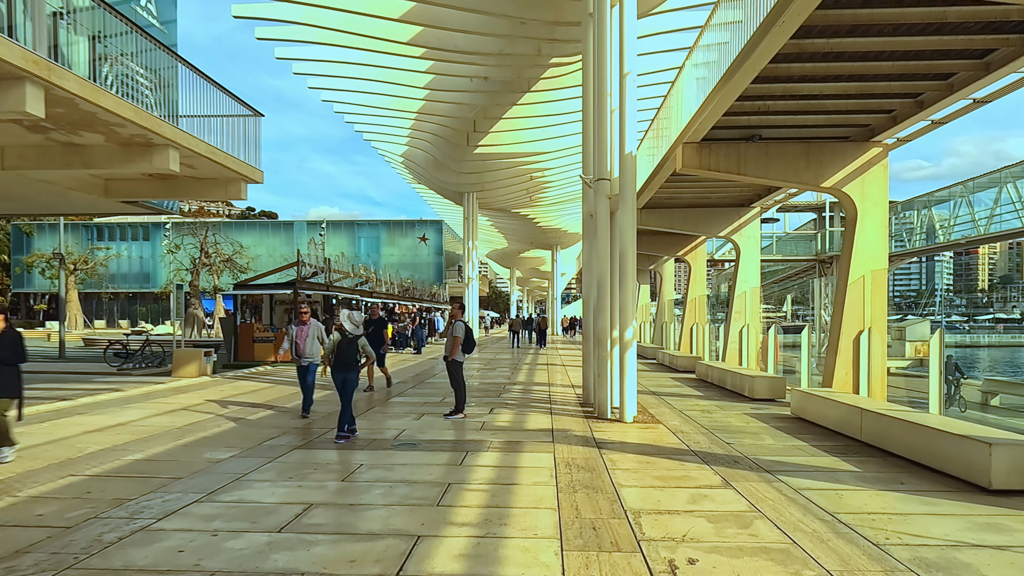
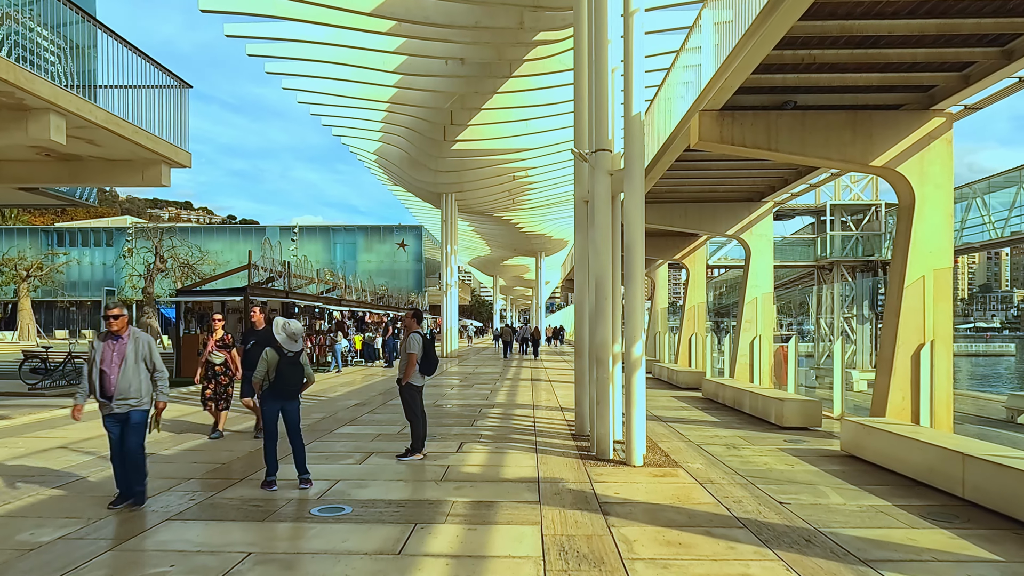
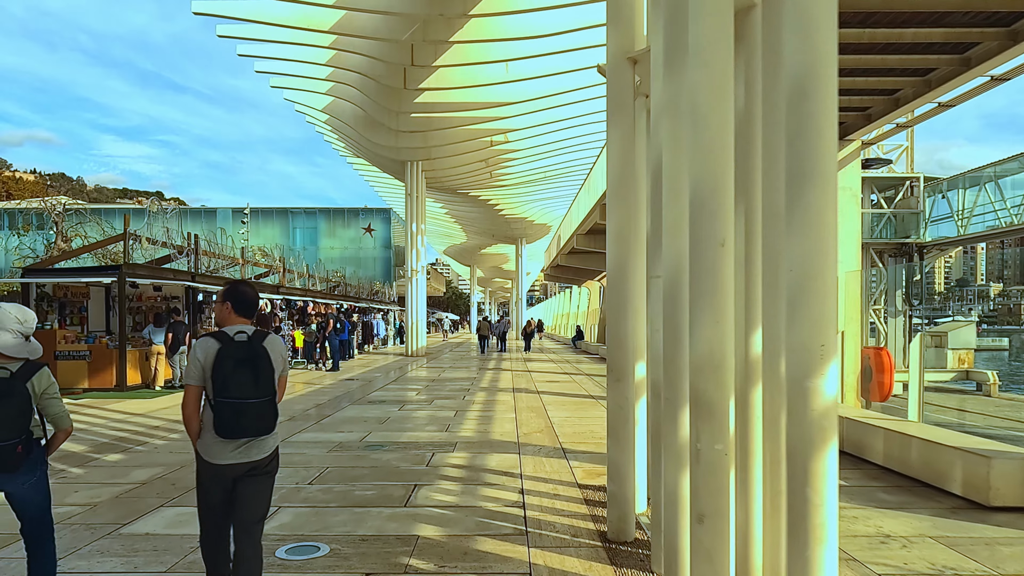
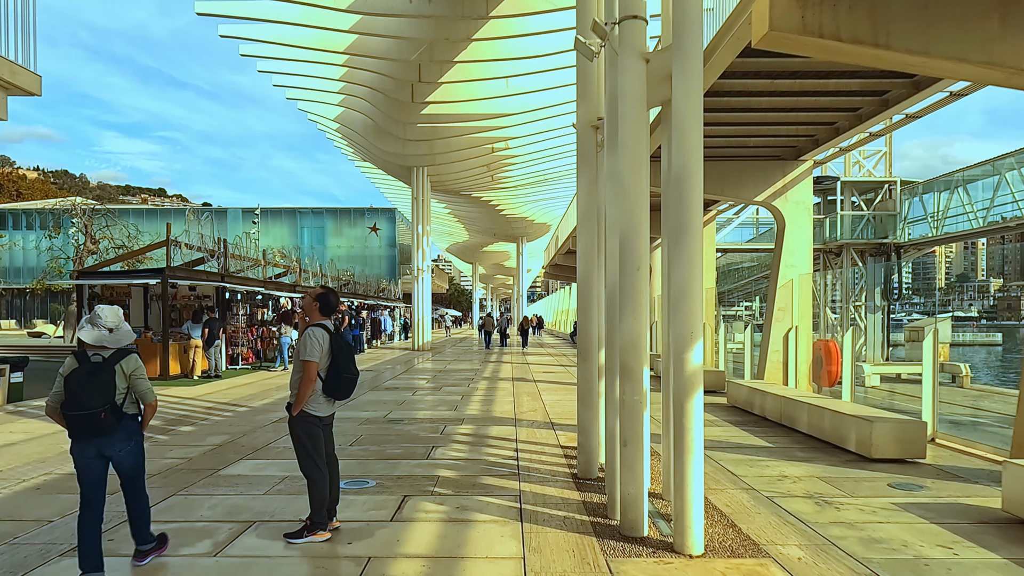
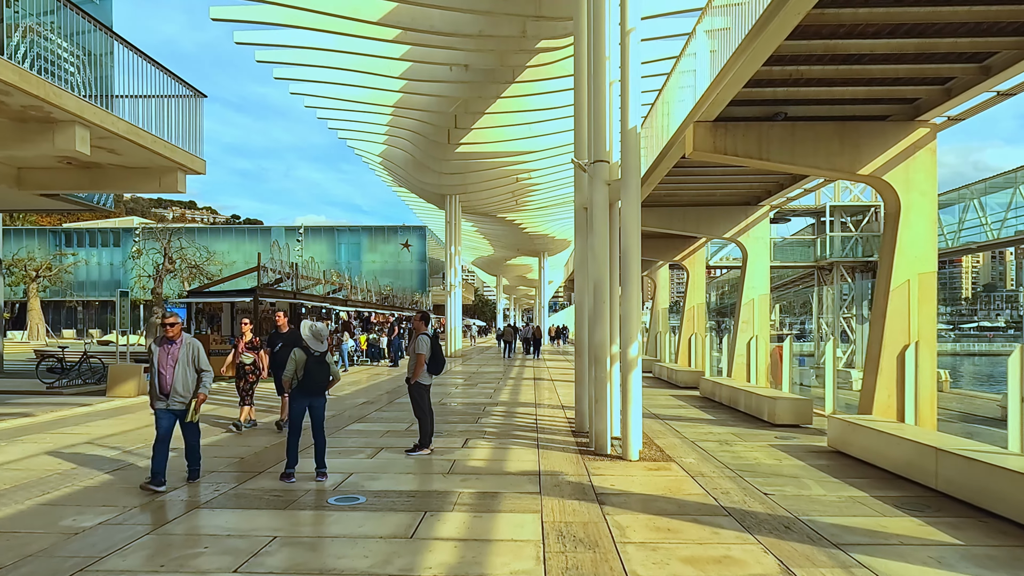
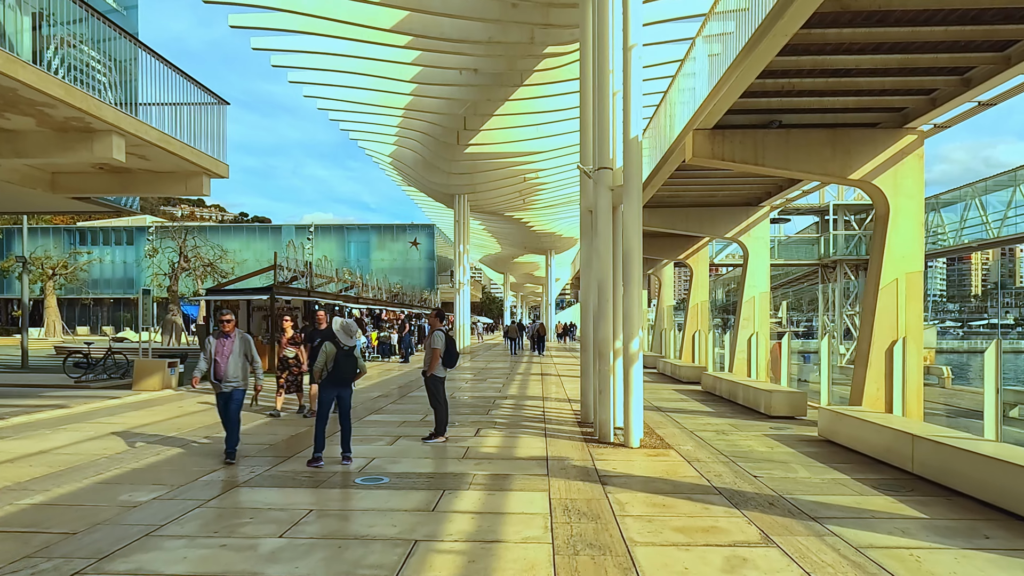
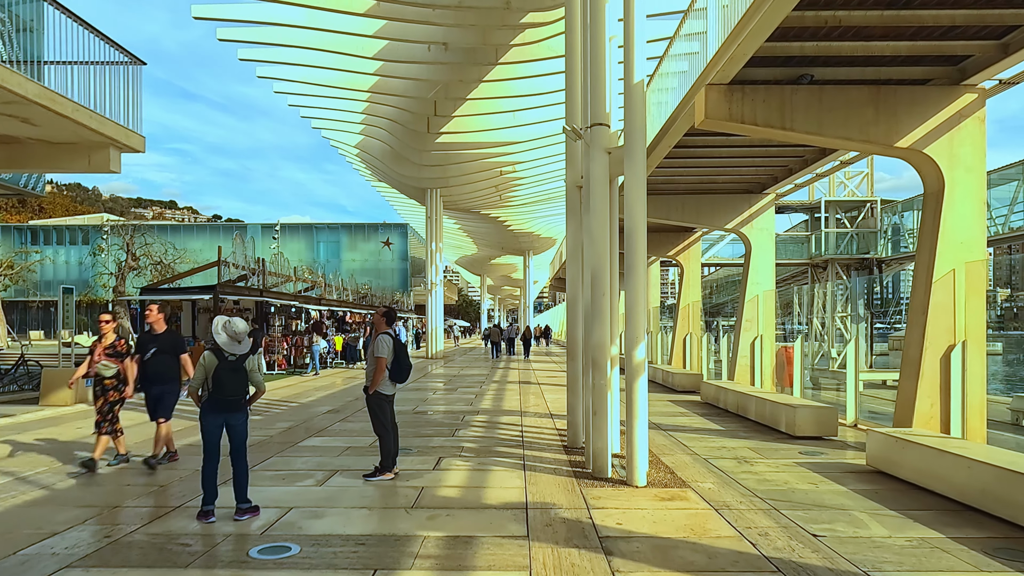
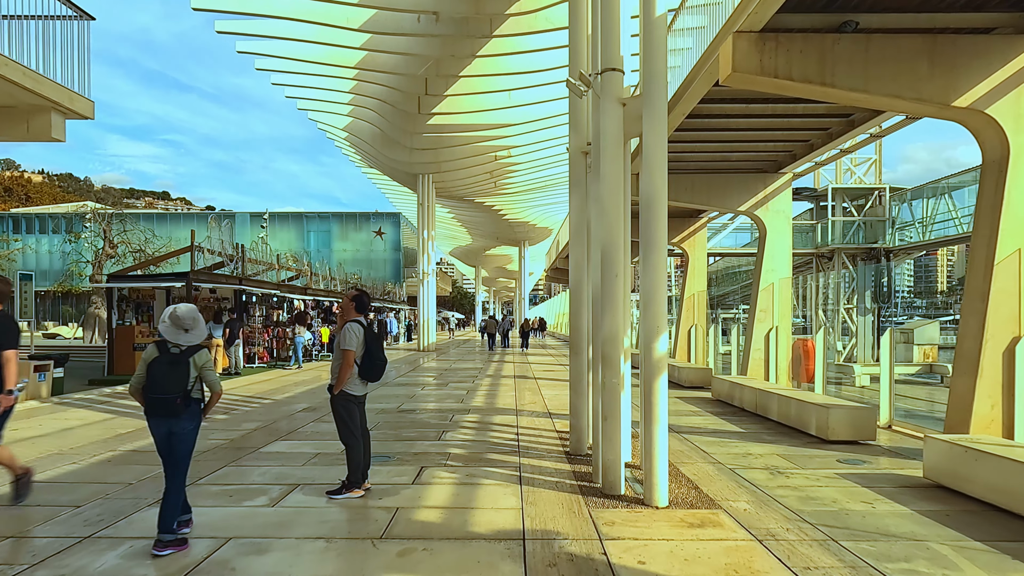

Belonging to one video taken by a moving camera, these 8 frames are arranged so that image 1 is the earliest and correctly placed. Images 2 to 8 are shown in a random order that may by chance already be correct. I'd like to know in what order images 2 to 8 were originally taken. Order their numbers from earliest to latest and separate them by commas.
6, 5, 2, 7, 8, 4, 3
